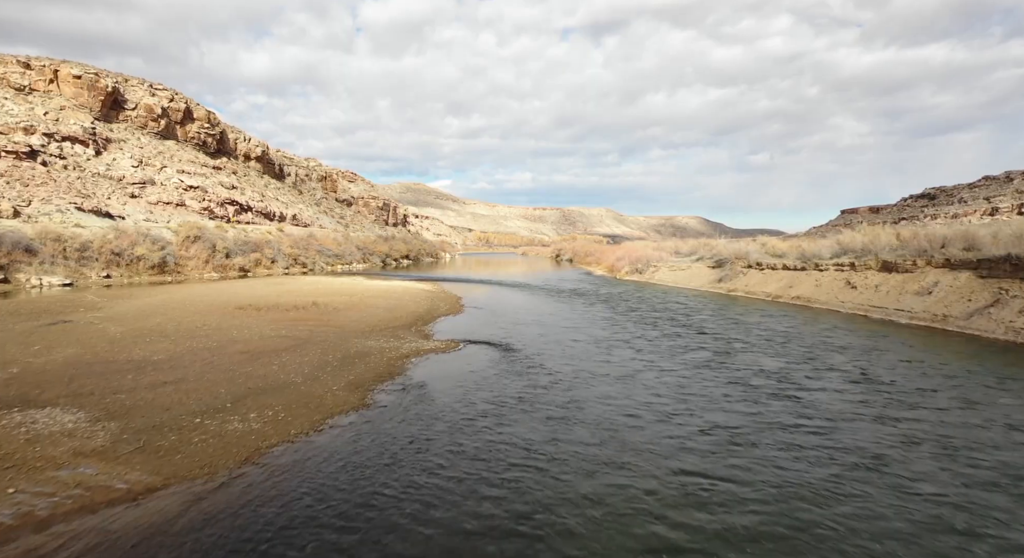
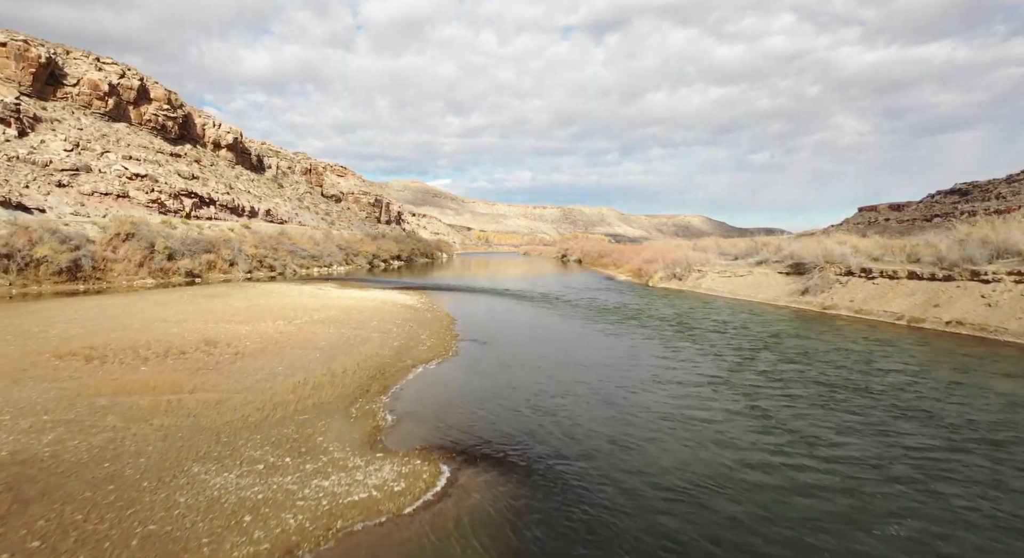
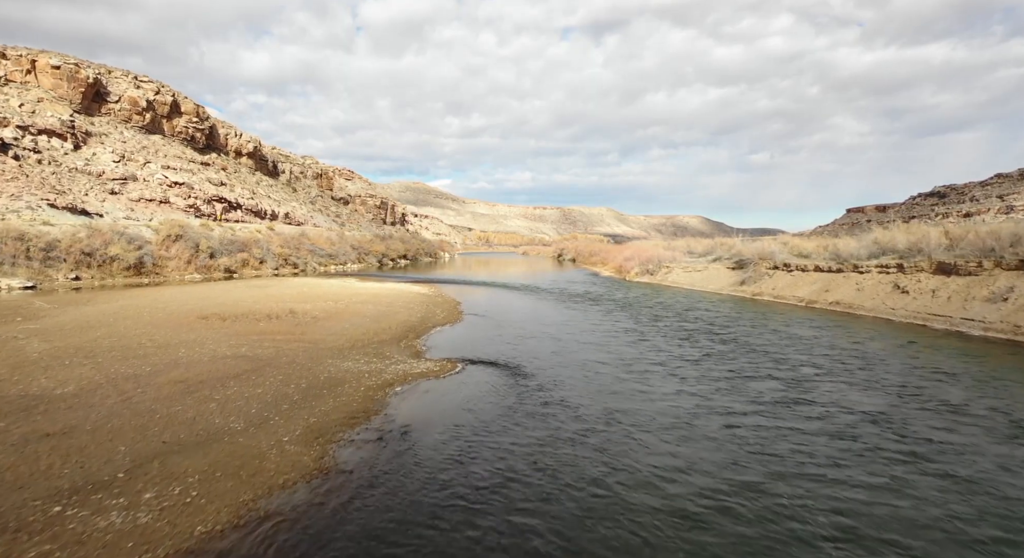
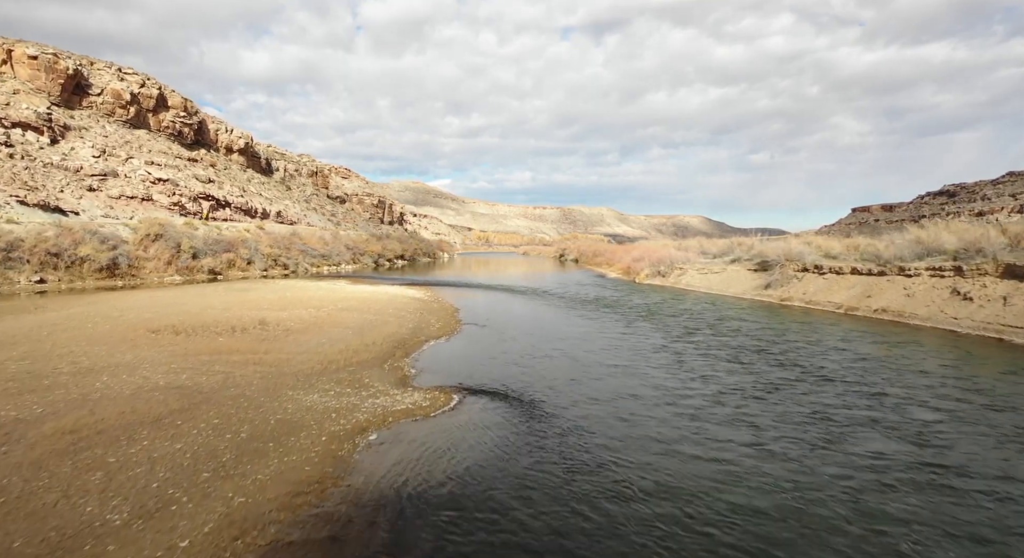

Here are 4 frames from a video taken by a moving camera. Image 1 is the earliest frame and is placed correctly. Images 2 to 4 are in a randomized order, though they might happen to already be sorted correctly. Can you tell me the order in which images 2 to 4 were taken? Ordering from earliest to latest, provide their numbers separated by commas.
3, 4, 2
